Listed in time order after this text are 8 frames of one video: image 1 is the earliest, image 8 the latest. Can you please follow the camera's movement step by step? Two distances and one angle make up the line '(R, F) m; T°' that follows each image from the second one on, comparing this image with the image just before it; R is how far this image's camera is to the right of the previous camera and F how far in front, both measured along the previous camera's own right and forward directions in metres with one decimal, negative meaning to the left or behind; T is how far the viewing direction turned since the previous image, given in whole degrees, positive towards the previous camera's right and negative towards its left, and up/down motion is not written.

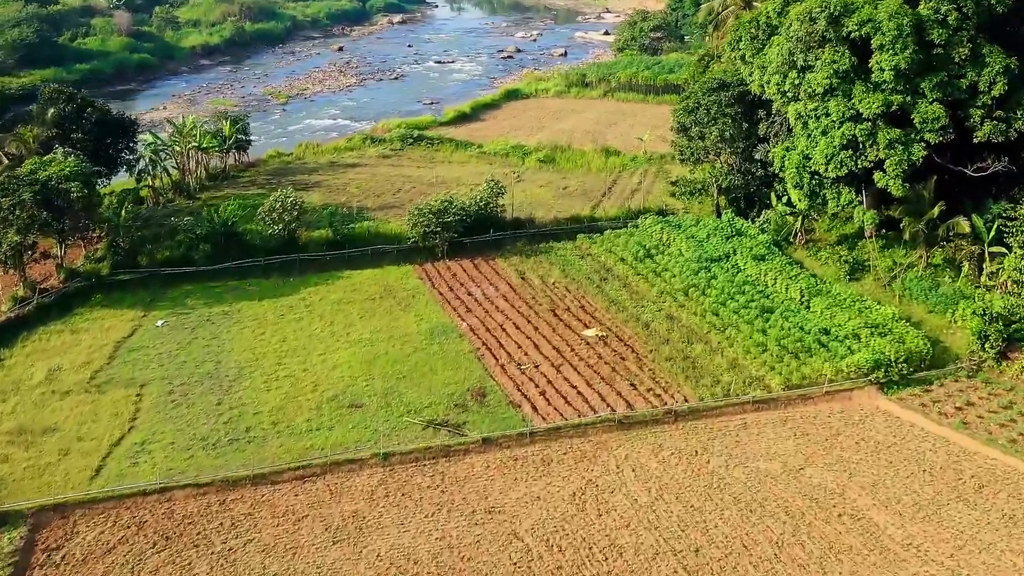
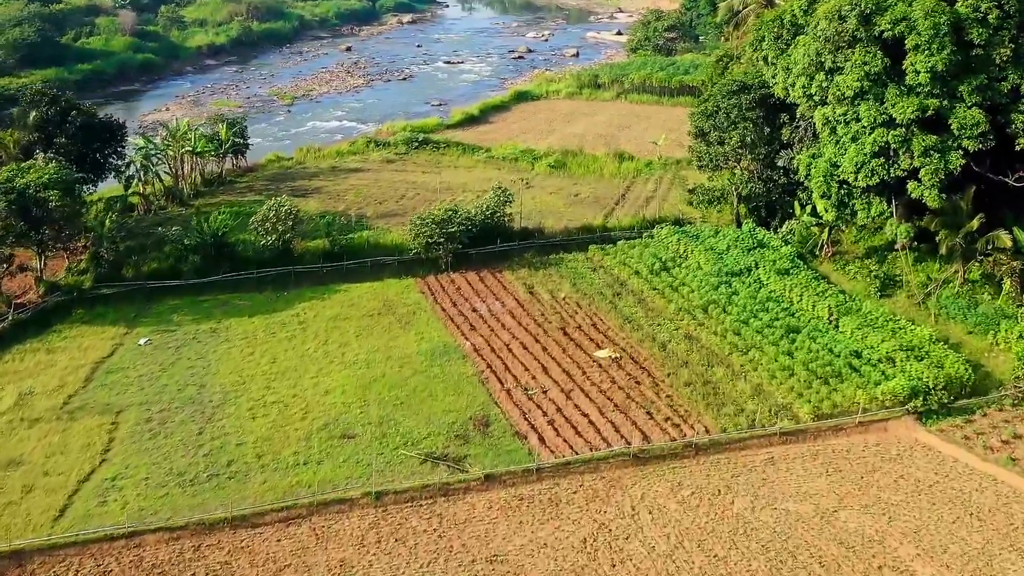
(+0.1, +1.2) m; -1°
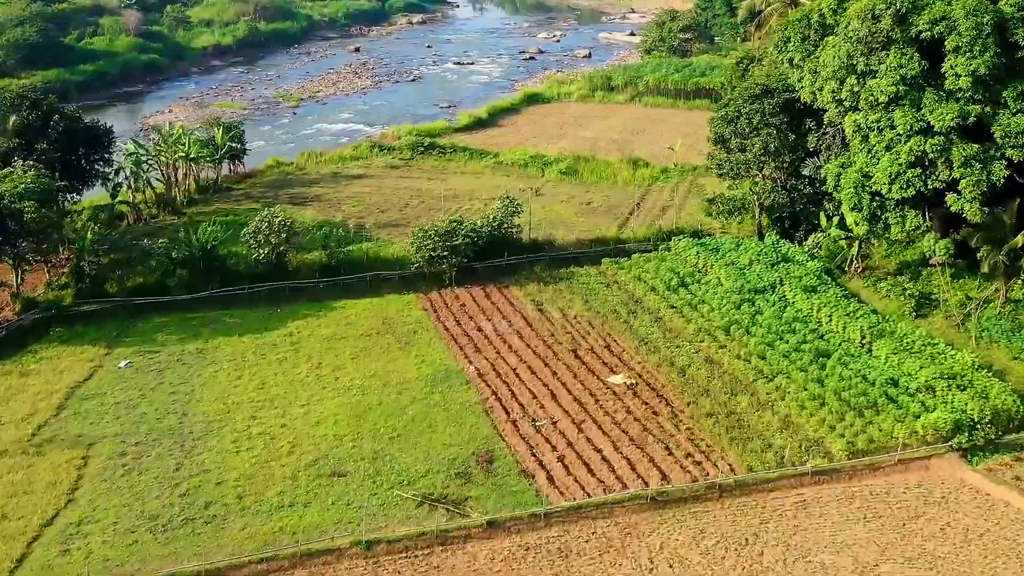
(+0.1, +1.2) m; -1°
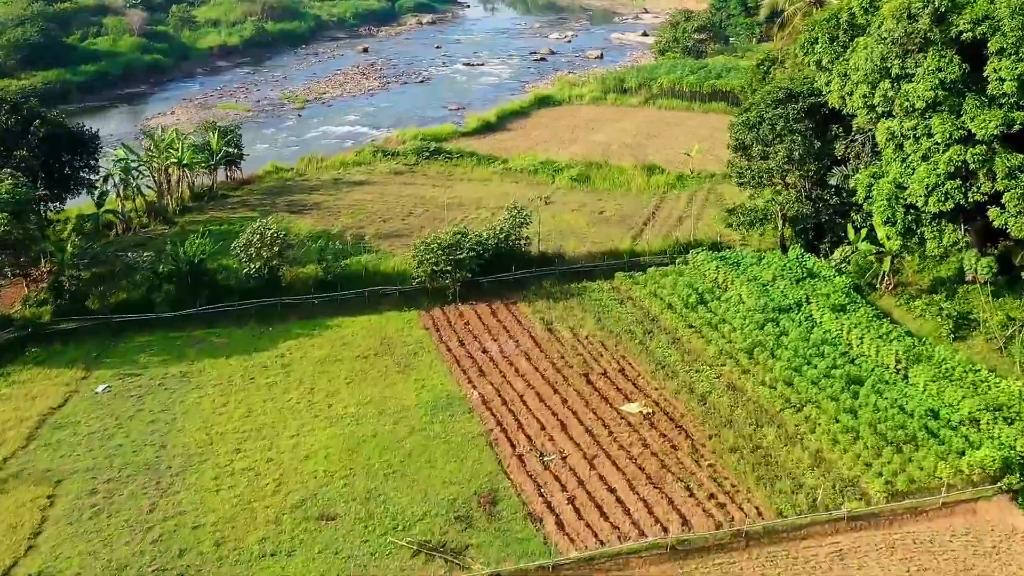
(0.0, +1.1) m; -1°
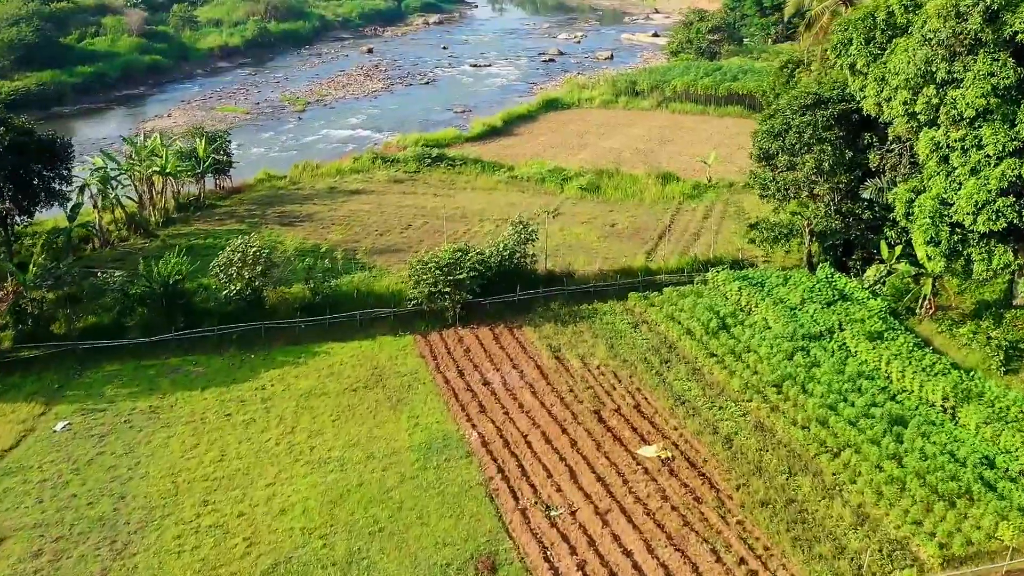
(+0.1, +1.5) m; -1°
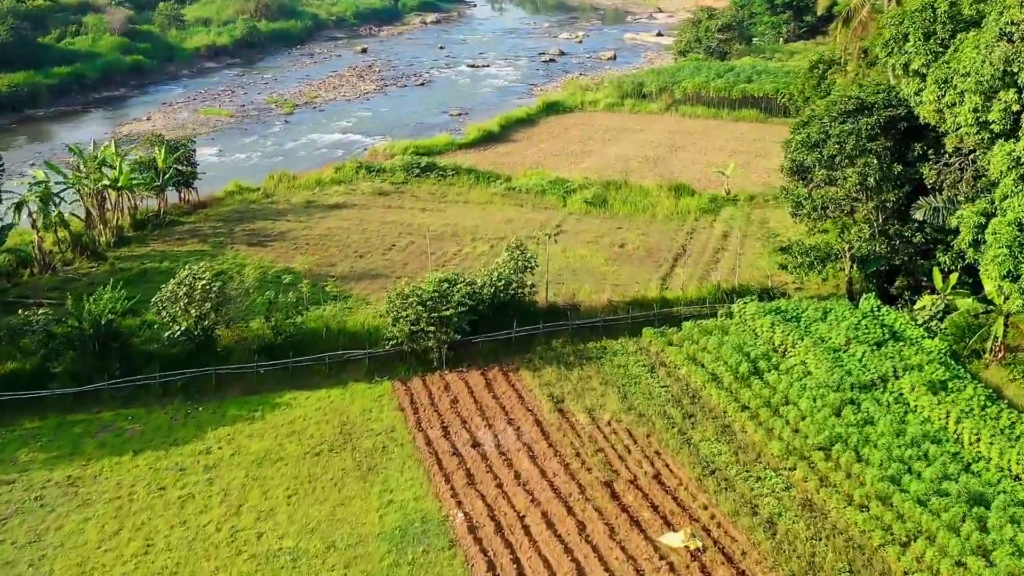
(+0.1, +2.4) m; 0°
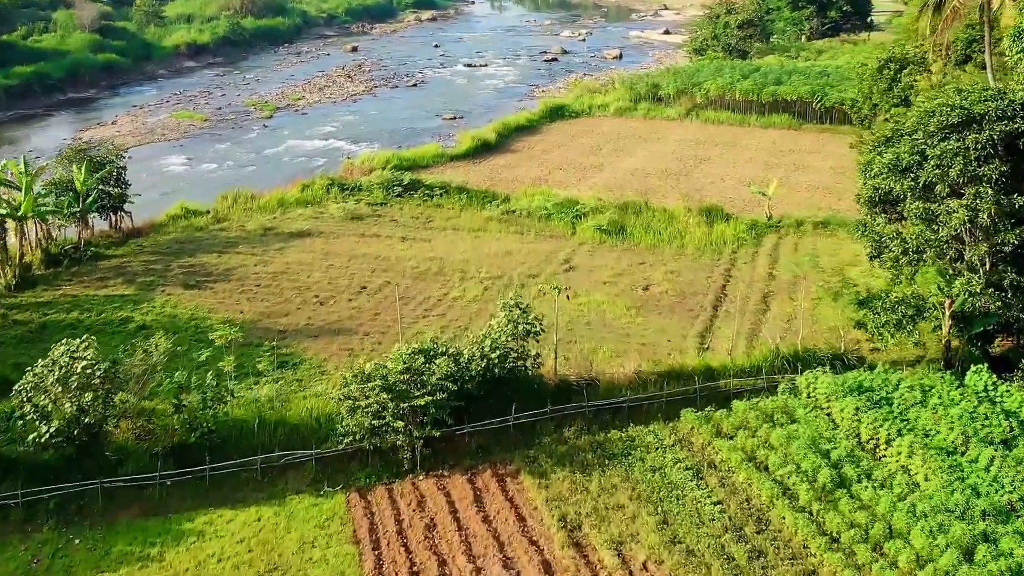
(0.0, +3.7) m; 0°
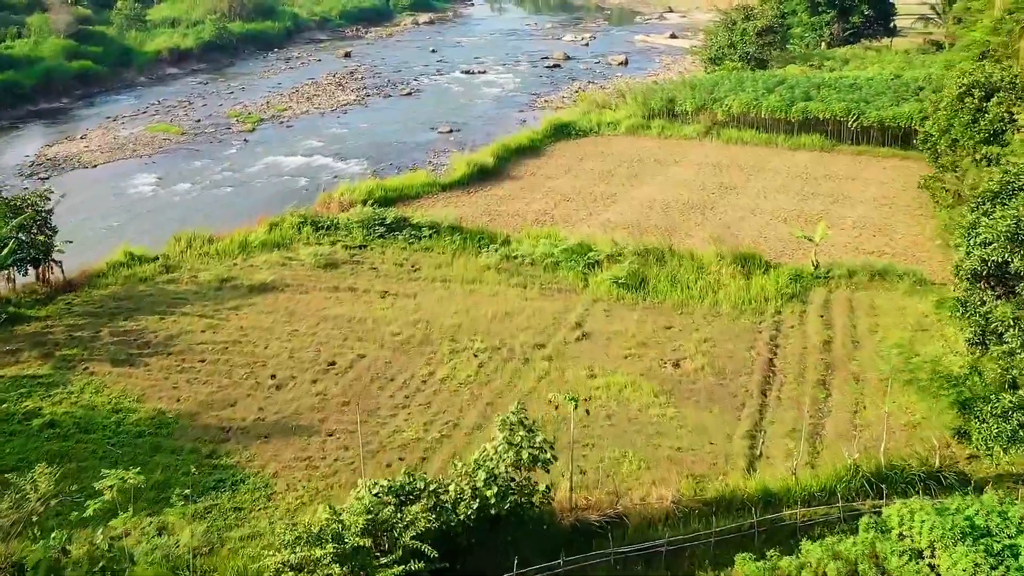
(0.0, +2.8) m; 0°
